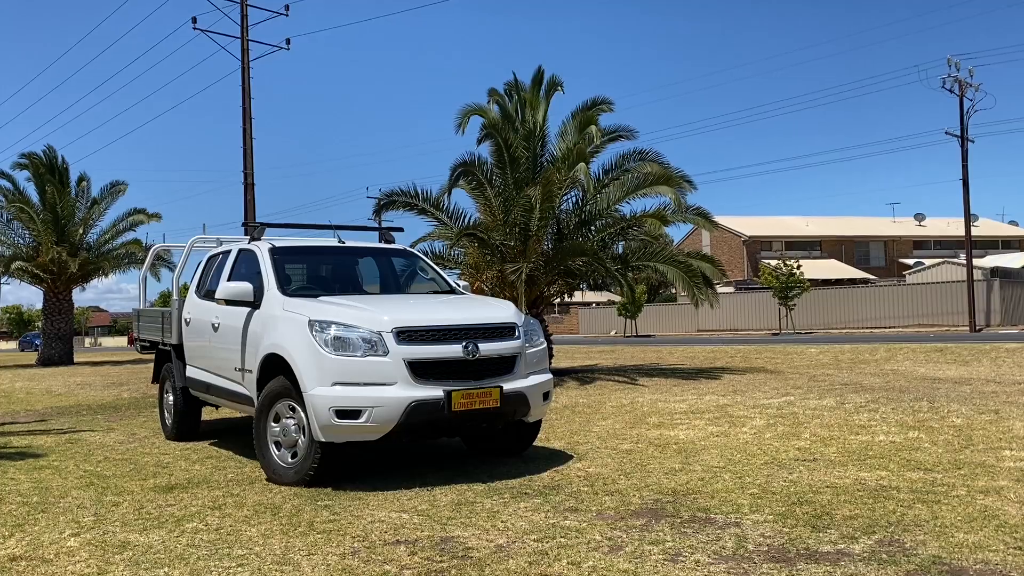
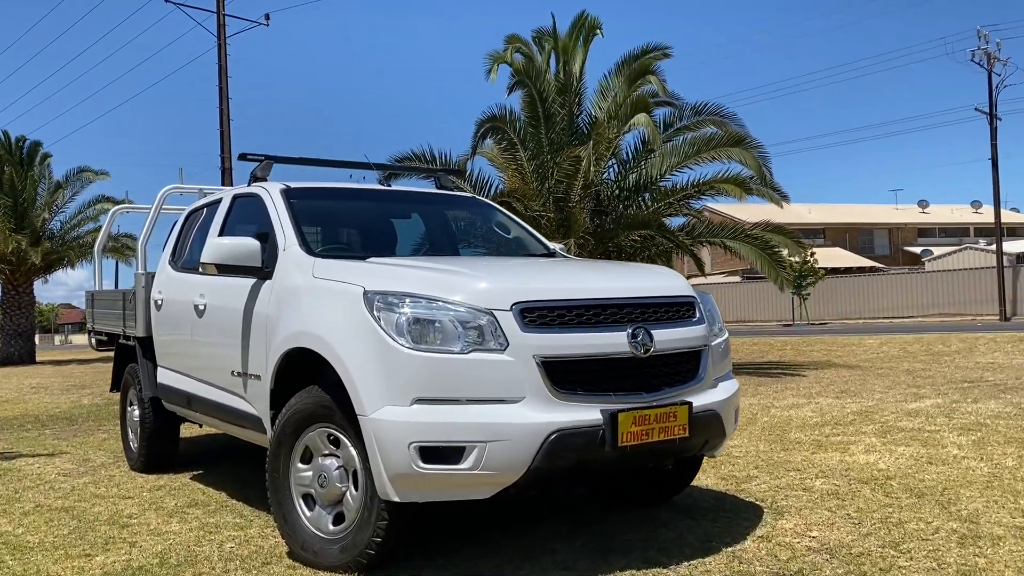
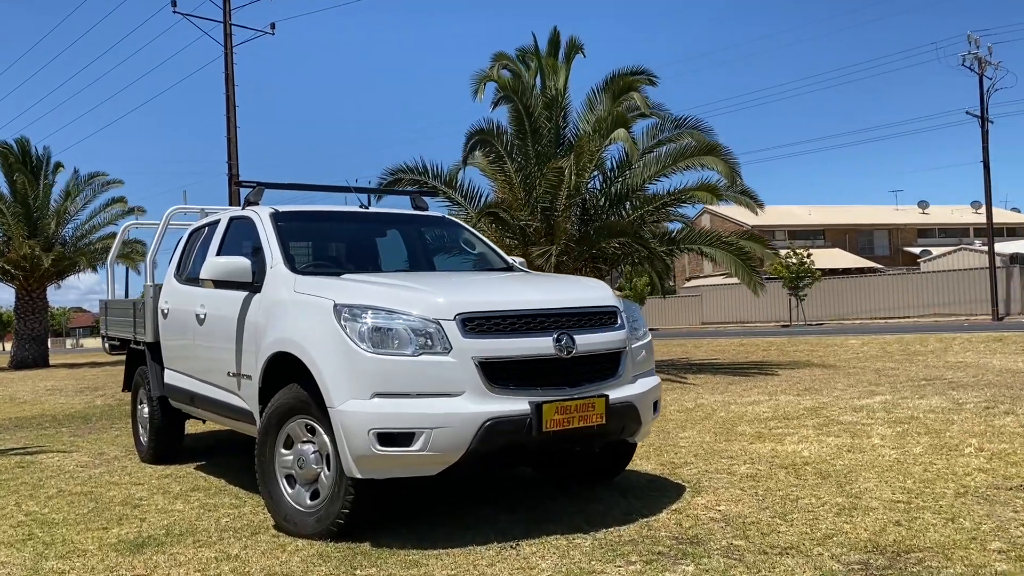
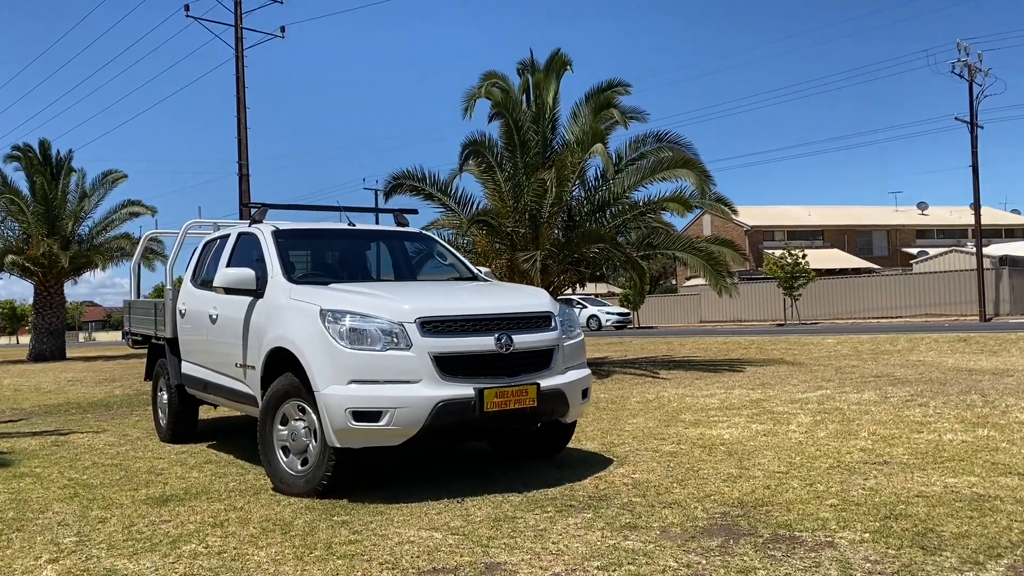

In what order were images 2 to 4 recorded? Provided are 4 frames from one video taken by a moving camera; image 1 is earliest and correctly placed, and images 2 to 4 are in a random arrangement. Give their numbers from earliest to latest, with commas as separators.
4, 3, 2
